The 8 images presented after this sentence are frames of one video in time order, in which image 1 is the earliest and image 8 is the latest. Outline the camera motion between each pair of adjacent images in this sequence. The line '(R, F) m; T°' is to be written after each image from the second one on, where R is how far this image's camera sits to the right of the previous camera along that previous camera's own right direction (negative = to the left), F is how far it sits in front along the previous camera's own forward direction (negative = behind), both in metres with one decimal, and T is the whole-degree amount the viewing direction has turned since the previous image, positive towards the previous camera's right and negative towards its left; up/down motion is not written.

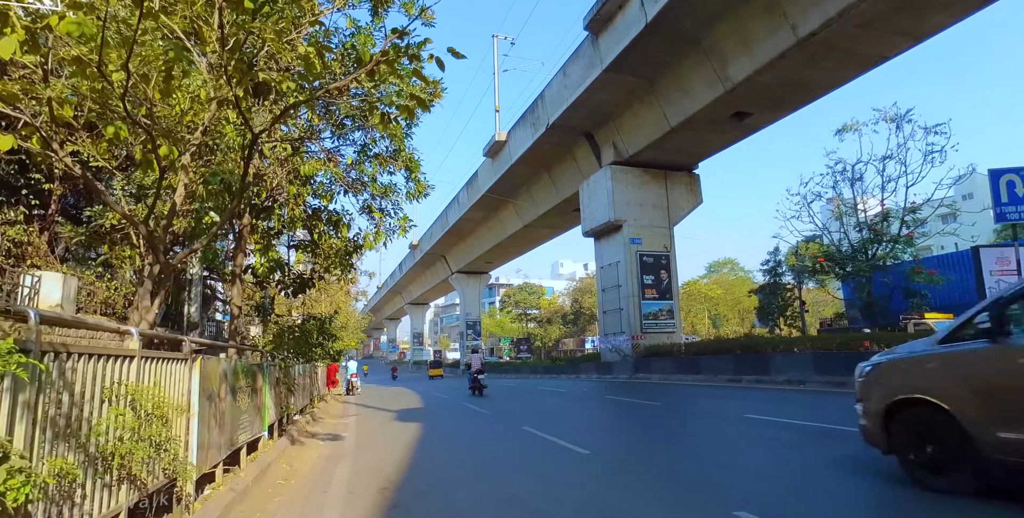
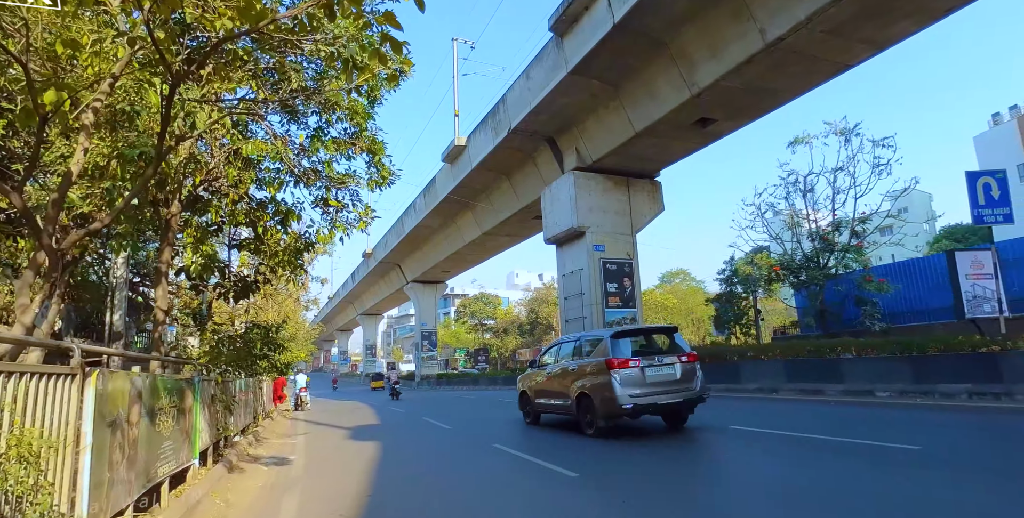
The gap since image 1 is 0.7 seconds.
(-0.2, +0.7) m; +5°
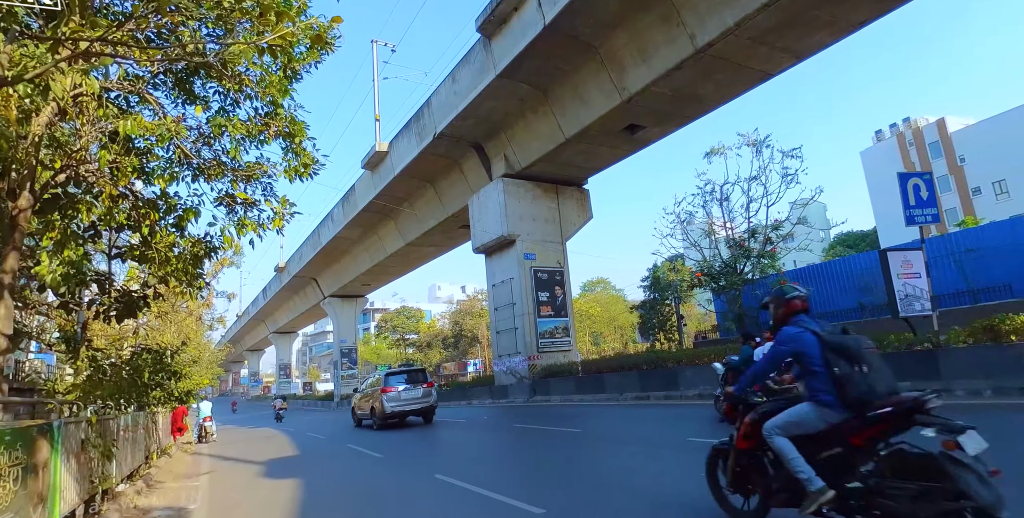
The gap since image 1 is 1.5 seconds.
(-0.3, +0.8) m; +8°
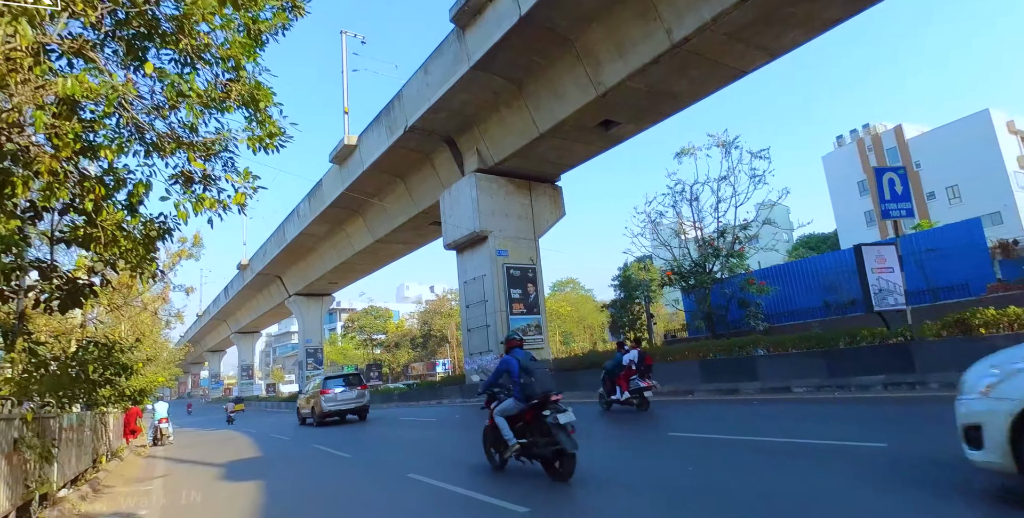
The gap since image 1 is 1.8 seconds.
(-0.1, +0.3) m; +3°
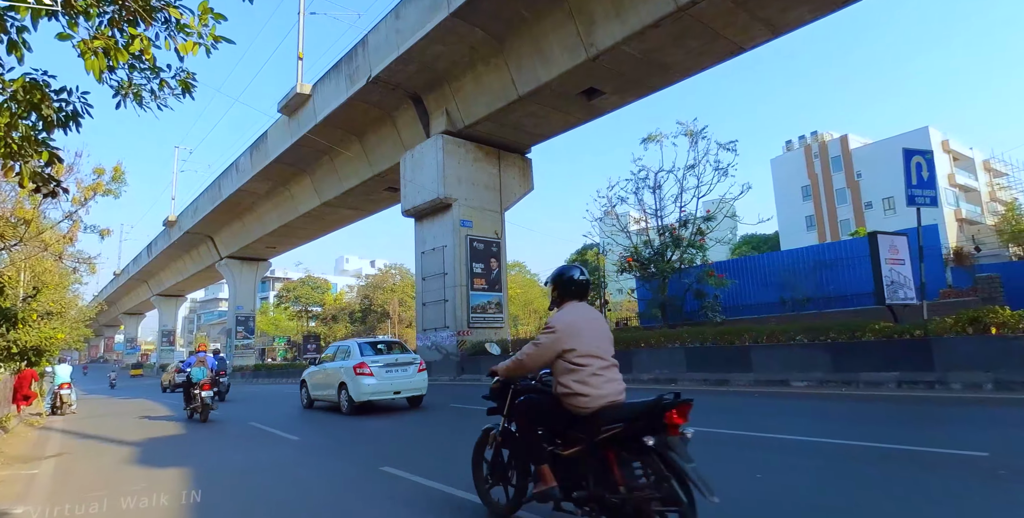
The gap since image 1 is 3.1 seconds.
(-0.7, +1.2) m; +6°
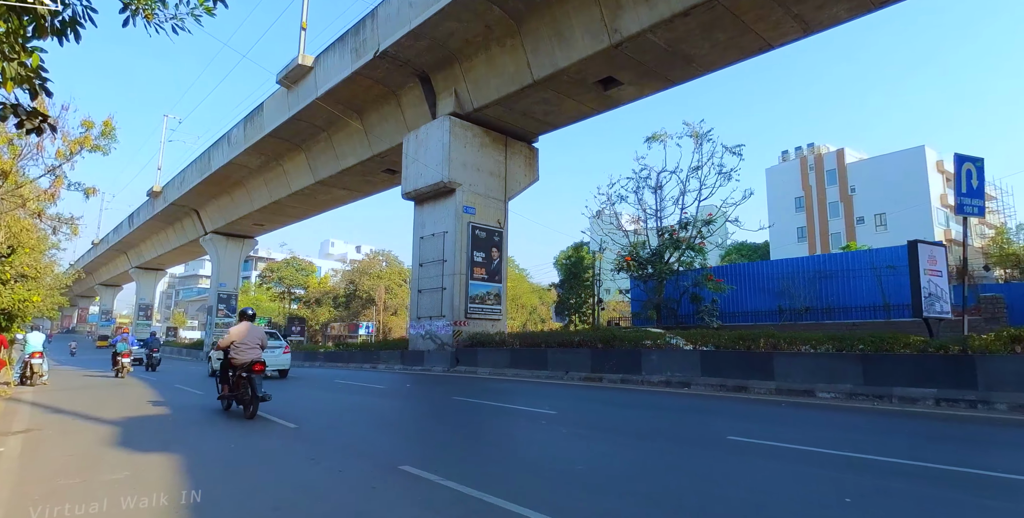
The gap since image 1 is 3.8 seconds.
(-0.5, +0.6) m; +2°
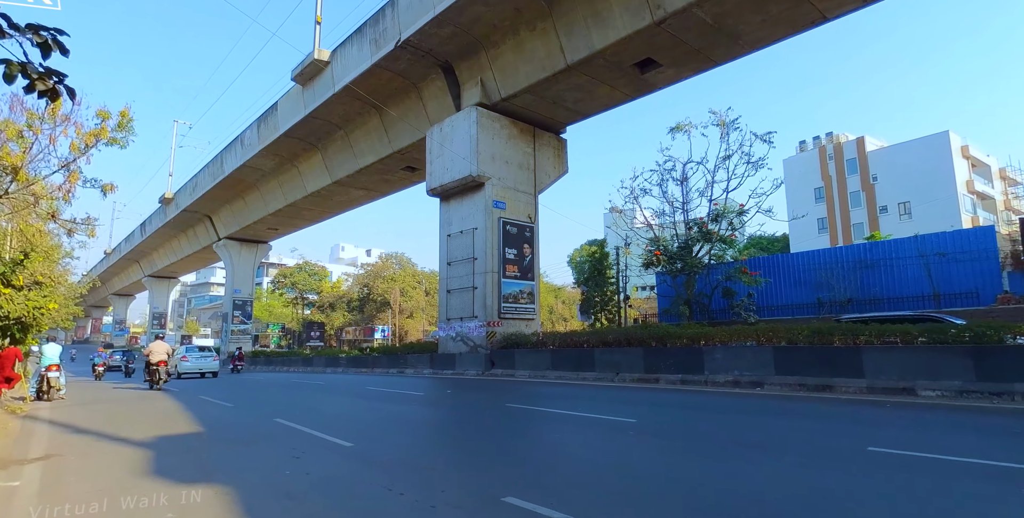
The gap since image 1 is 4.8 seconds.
(-0.8, +0.8) m; -1°
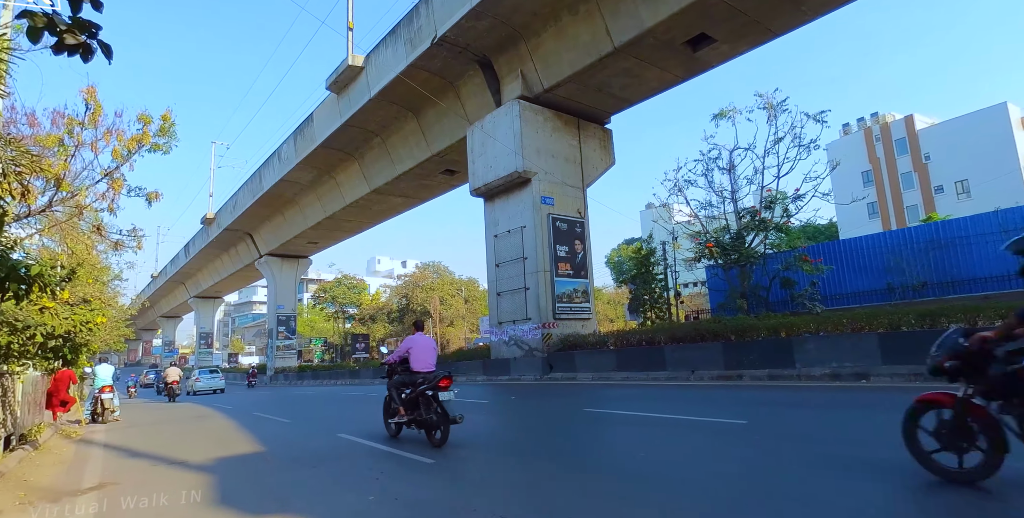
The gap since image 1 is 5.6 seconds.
(-0.6, +0.7) m; -3°
